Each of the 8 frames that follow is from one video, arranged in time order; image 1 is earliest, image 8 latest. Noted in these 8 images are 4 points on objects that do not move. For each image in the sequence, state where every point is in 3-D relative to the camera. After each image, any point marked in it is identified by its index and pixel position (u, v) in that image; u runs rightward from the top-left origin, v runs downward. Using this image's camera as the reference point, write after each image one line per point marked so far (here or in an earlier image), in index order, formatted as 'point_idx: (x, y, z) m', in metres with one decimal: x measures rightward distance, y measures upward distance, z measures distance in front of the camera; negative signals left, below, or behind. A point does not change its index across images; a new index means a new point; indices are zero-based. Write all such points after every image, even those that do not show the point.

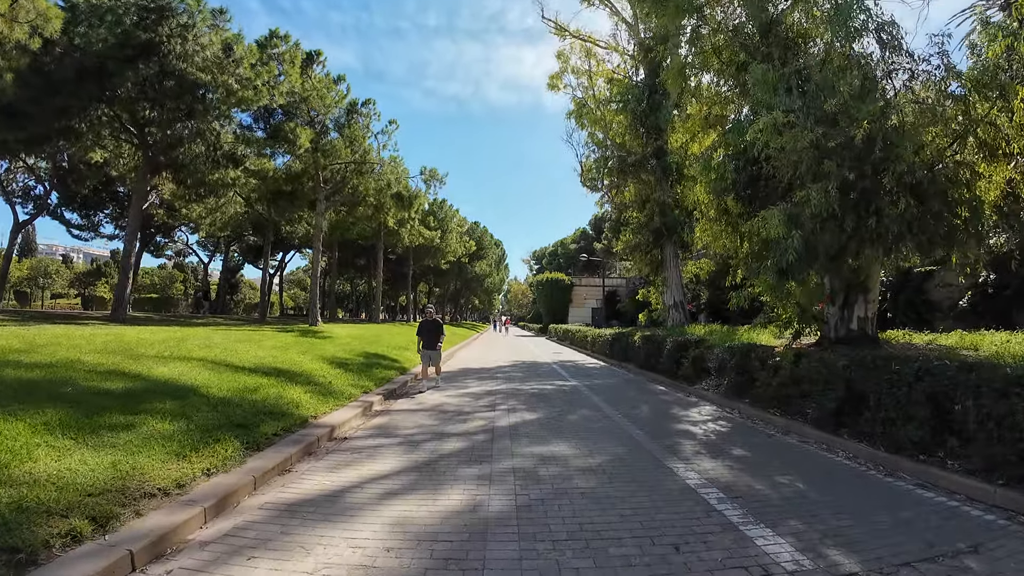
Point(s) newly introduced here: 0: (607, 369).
0: (+3.0, -2.5, +18.9) m
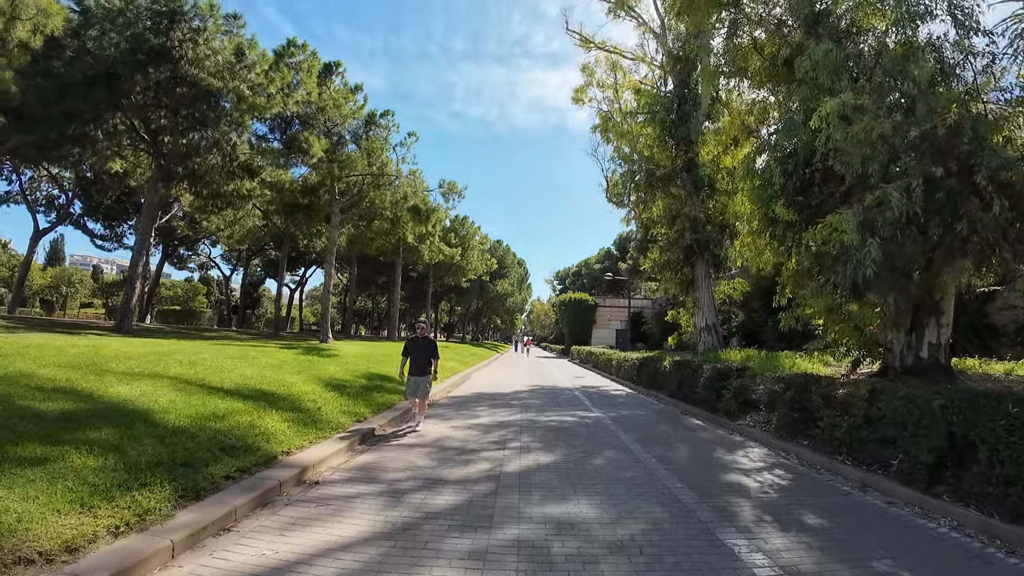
0: (+3.5, -3.1, +17.1) m
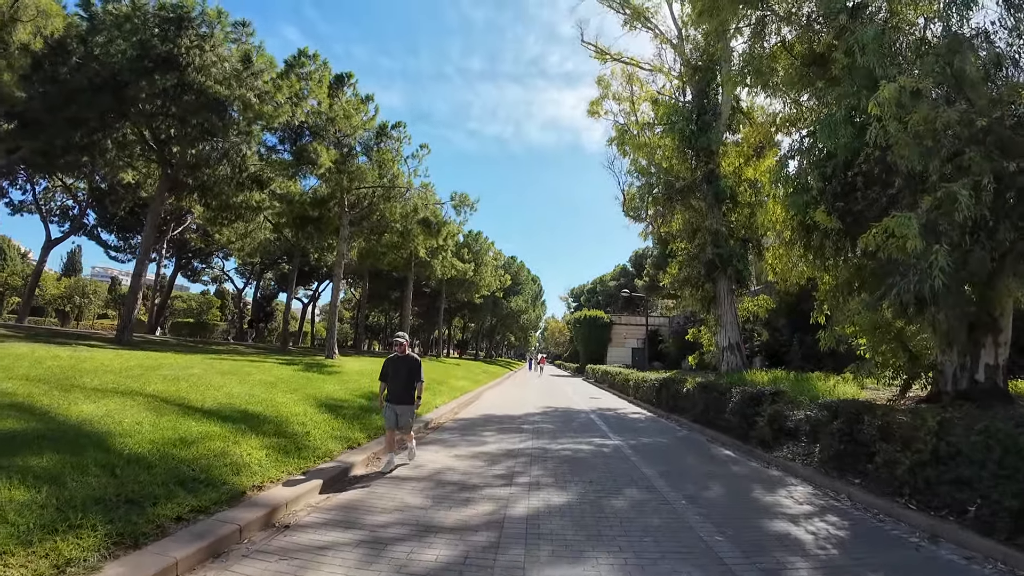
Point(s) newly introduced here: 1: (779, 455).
0: (+3.7, -3.5, +15.8) m
1: (+4.7, -3.0, +10.8) m
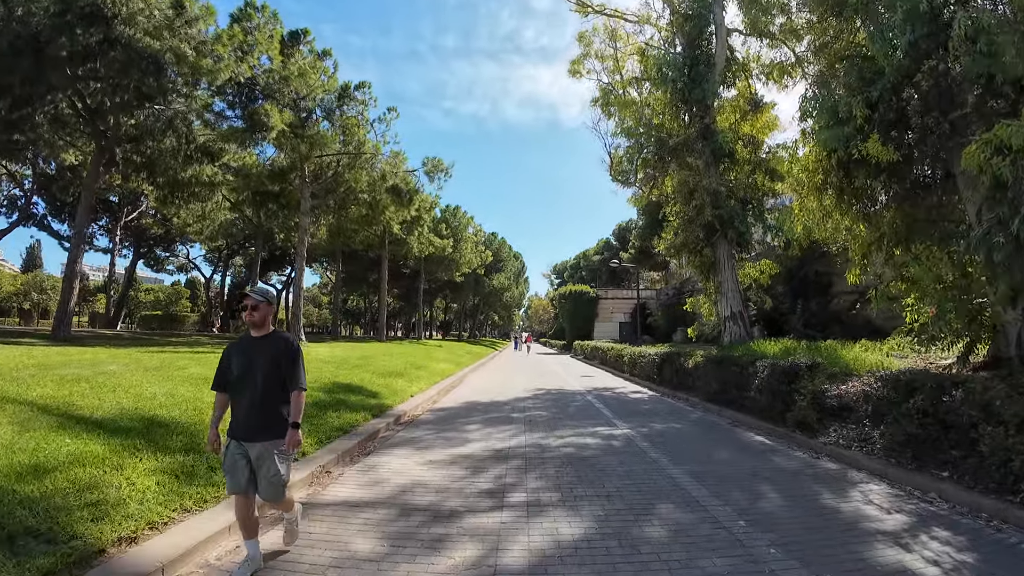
0: (+3.4, -2.6, +13.9) m
1: (+4.6, -2.2, +8.9) m
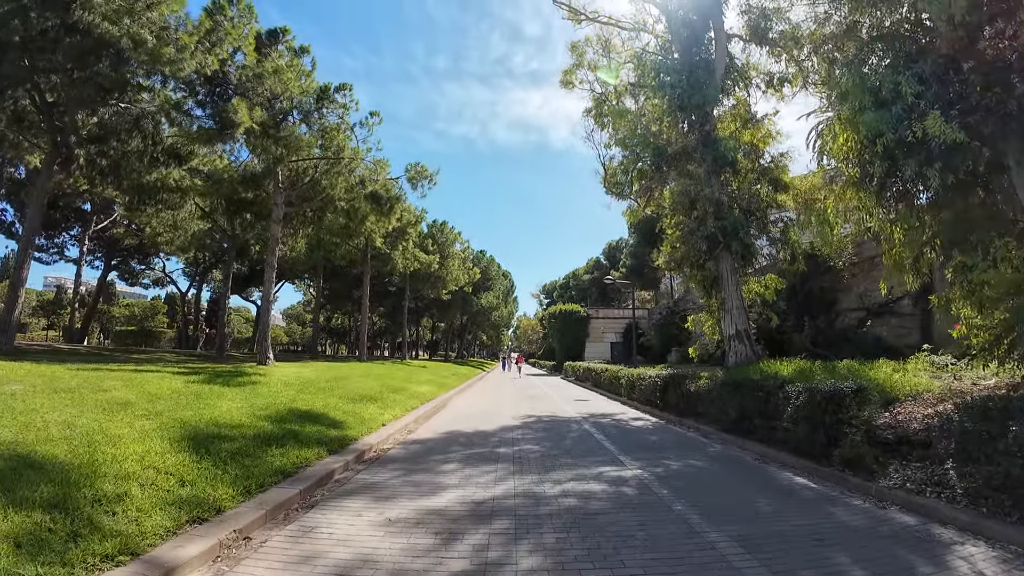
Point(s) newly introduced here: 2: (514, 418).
0: (+3.2, -2.9, +12.1) m
1: (+4.4, -2.3, +7.1) m
2: (0.0, -3.2, +15.3) m
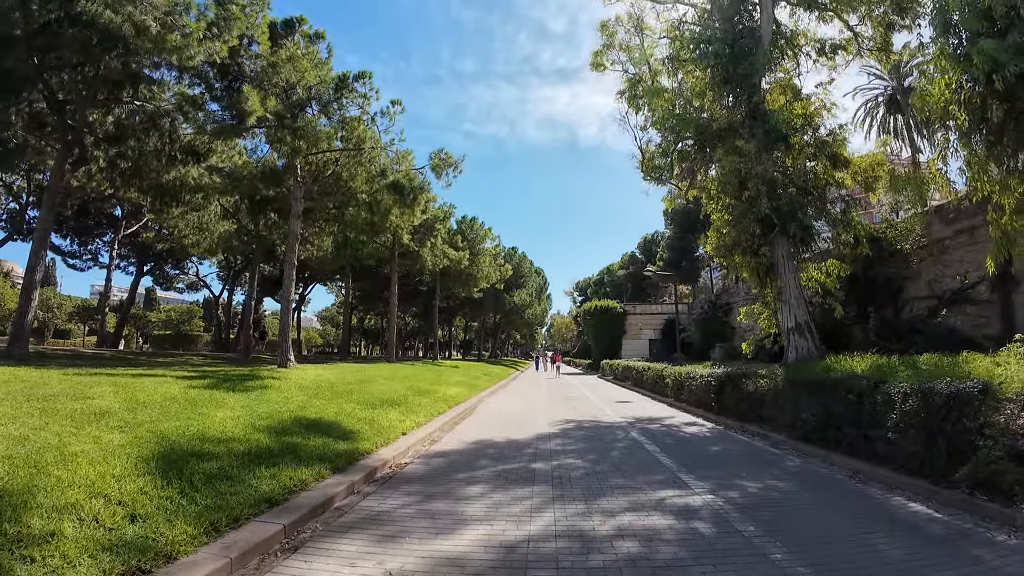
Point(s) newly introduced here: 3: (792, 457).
0: (+3.8, -2.6, +10.4) m
1: (+4.8, -2.1, +5.4) m
2: (+0.9, -3.0, +13.8) m
3: (+4.2, -2.5, +9.3) m
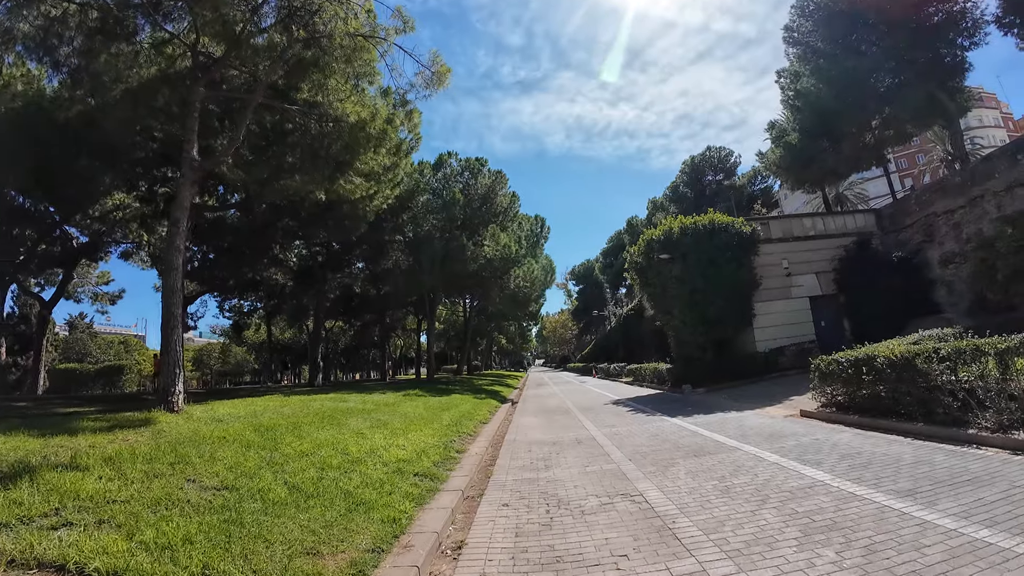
0: (+3.3, -2.3, +8.5) m
1: (+4.3, -1.6, +3.5) m
2: (+0.3, -3.0, +11.7) m
3: (+3.7, -2.1, +7.3) m
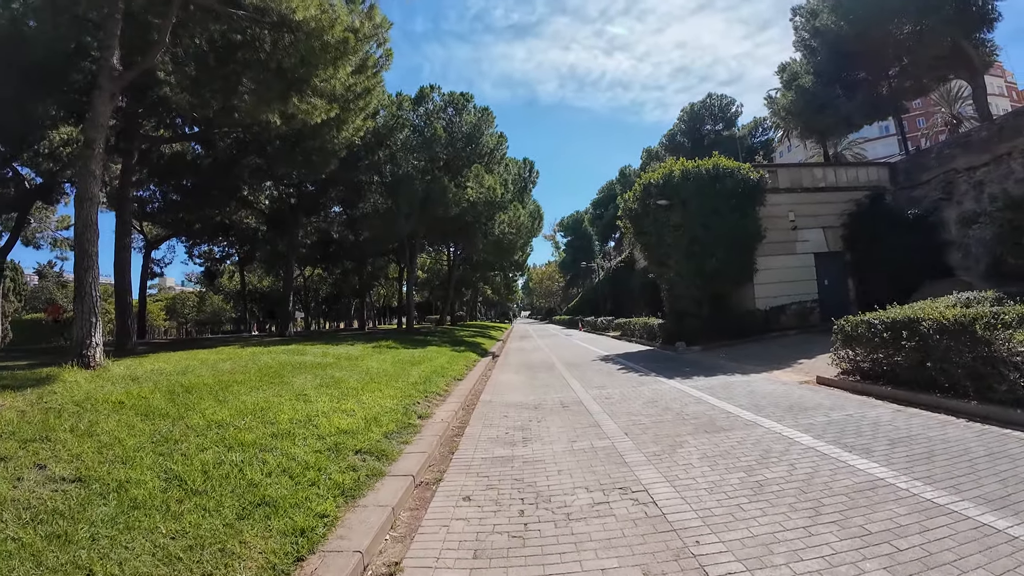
0: (+3.0, -1.7, +7.4) m
1: (+4.1, -1.3, +2.4) m
2: (-0.1, -2.0, +10.6) m
3: (+3.4, -1.6, +6.2) m
